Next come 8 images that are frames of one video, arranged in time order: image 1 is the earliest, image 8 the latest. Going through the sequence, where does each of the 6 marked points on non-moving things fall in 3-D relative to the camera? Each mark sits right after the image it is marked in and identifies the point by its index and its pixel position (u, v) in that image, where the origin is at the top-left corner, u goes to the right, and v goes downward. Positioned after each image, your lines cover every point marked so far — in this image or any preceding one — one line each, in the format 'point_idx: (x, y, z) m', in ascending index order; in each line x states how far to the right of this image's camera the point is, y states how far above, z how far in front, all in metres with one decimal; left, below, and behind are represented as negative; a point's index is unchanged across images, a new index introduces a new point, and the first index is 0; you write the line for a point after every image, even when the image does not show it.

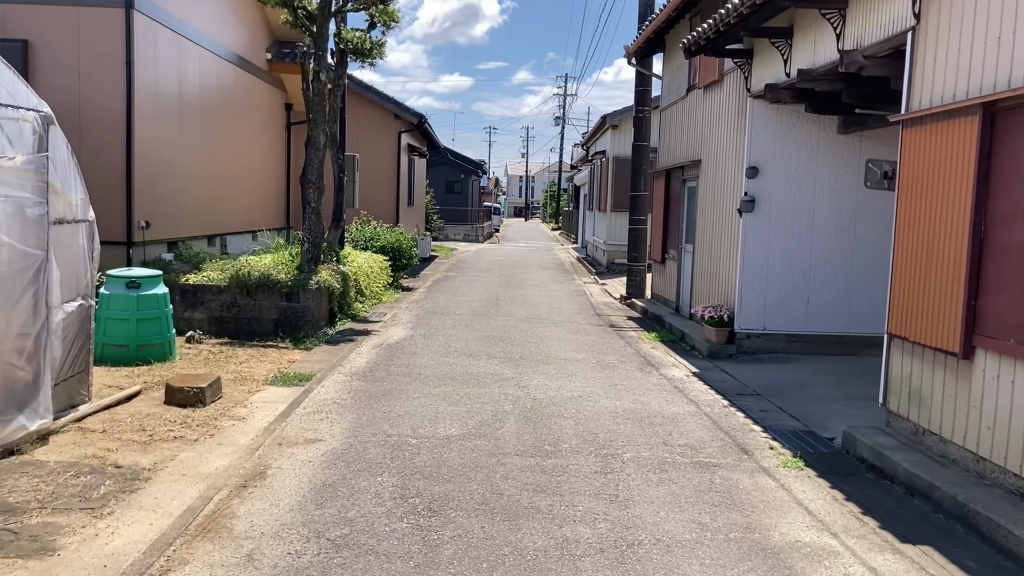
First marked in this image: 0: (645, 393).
0: (+1.0, -0.8, +6.7) m
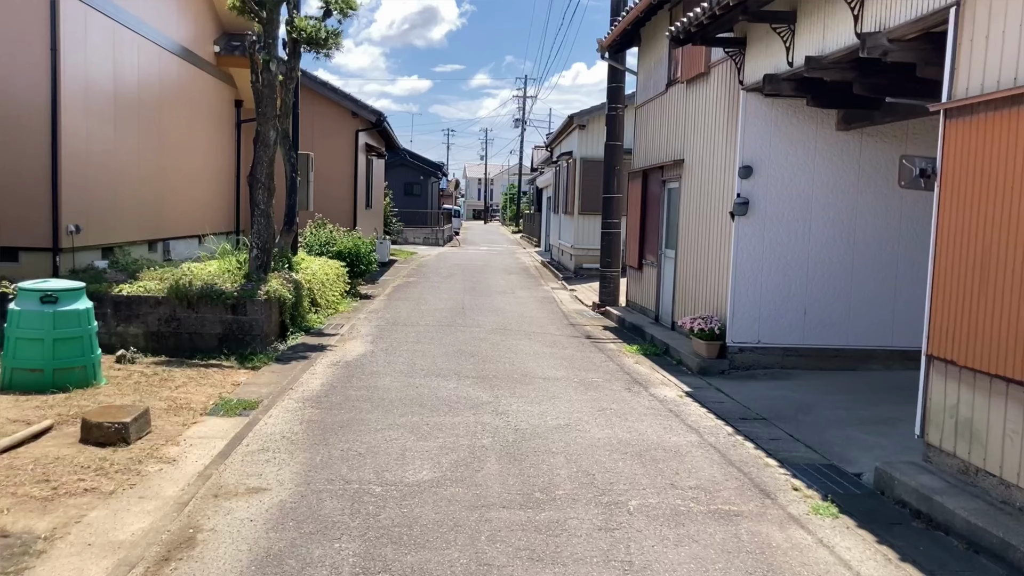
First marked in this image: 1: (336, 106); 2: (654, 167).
0: (+0.9, -0.9, +5.9) m
1: (-3.6, +3.7, +17.4) m
2: (+1.8, +1.5, +10.7) m
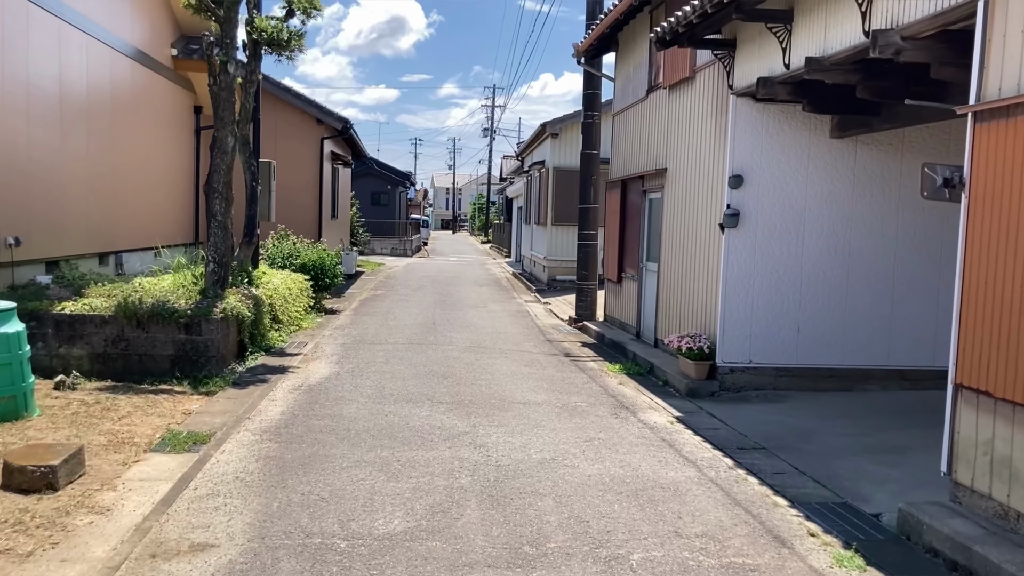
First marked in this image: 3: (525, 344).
0: (+0.7, -1.0, +5.4) m
1: (-4.1, +3.4, +16.8) m
2: (+1.5, +1.3, +10.3) m
3: (+0.2, -0.7, +10.0) m
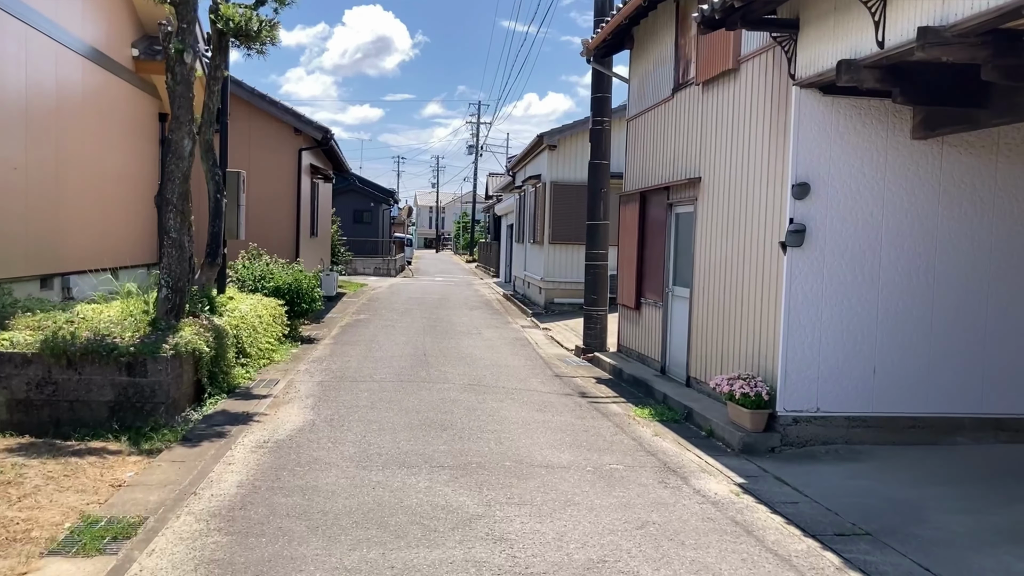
0: (+0.9, -1.2, +4.1) m
1: (-4.2, +3.0, +15.4) m
2: (+1.5, +1.0, +9.0) m
3: (+0.2, -0.9, +8.7) m
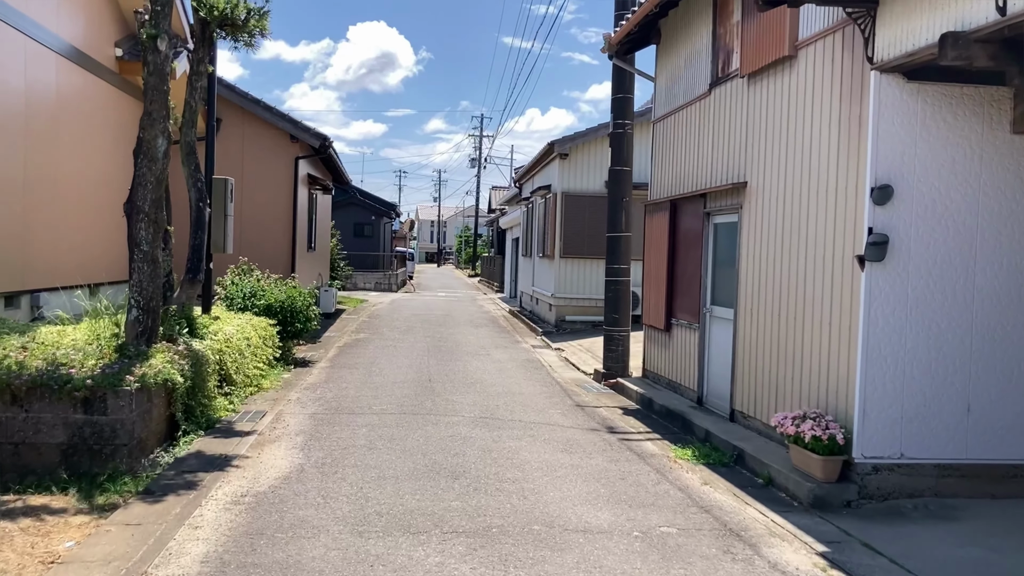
0: (+1.0, -1.3, +3.1) m
1: (-4.1, +2.7, +14.5) m
2: (+1.7, +0.9, +8.1) m
3: (+0.4, -1.1, +7.7) m
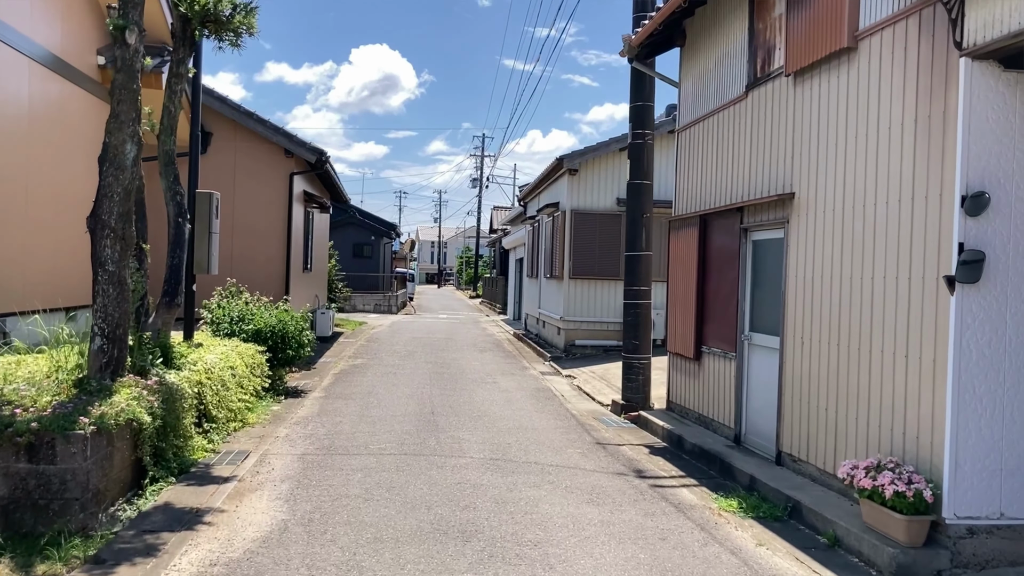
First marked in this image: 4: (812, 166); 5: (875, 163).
0: (+1.2, -1.4, +2.3) m
1: (-3.9, +2.3, +13.8) m
2: (+1.8, +0.6, +7.3) m
3: (+0.5, -1.3, +6.9) m
4: (+2.0, +0.8, +5.7) m
5: (+2.1, +0.7, +5.0) m
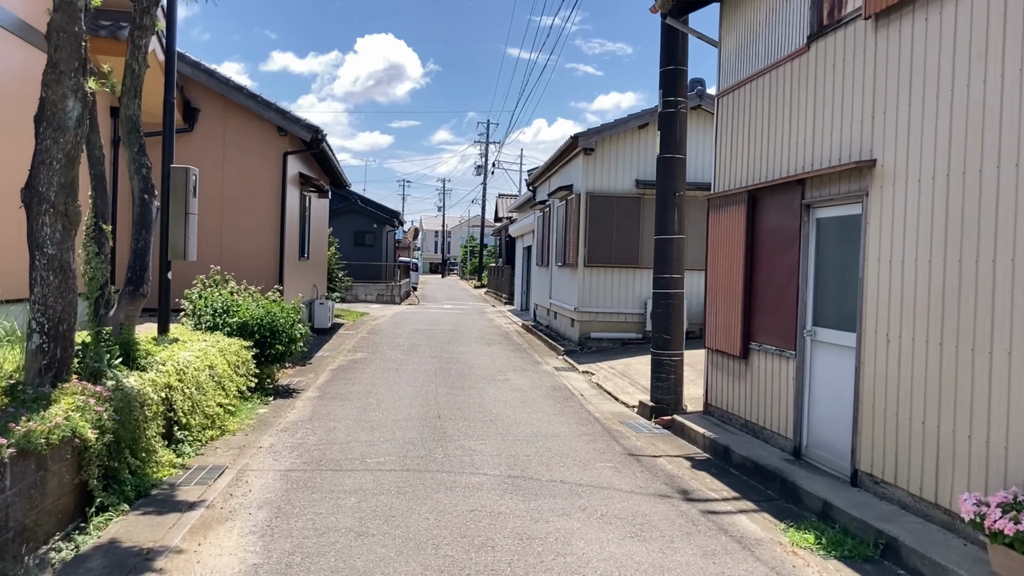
0: (+1.3, -1.4, +1.3) m
1: (-3.8, +2.5, +12.7) m
2: (+1.9, +0.7, +6.2) m
3: (+0.6, -1.2, +5.9) m
4: (+2.1, +0.9, +4.7) m
5: (+2.2, +0.8, +3.9) m
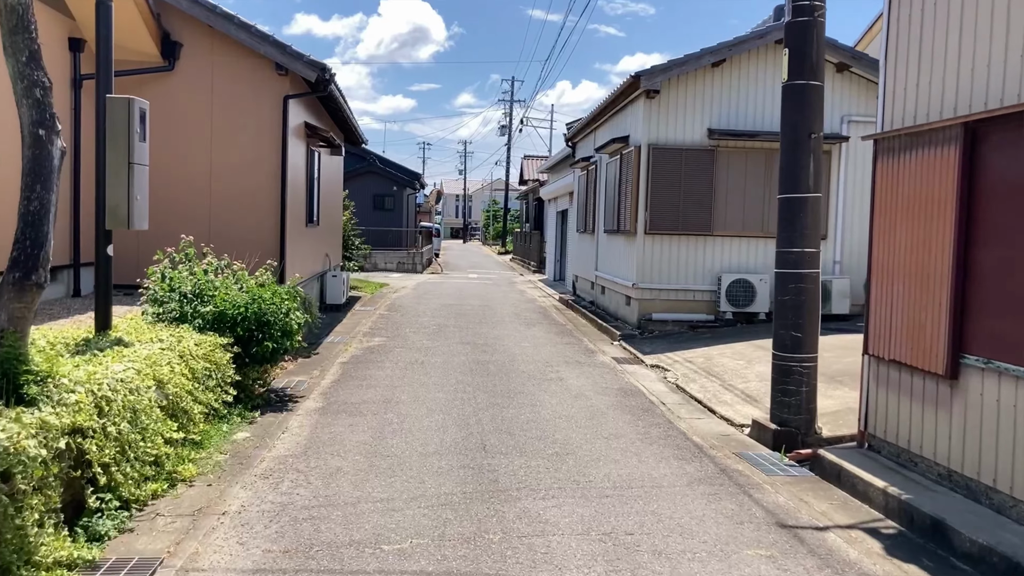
0: (+1.6, -1.5, -0.9) m
1: (-3.2, +2.8, +10.5) m
2: (+2.4, +0.8, +3.9) m
3: (+1.1, -1.2, +3.7) m
4: (+2.5, +0.9, +2.4) m
5: (+2.6, +0.8, +1.6) m
